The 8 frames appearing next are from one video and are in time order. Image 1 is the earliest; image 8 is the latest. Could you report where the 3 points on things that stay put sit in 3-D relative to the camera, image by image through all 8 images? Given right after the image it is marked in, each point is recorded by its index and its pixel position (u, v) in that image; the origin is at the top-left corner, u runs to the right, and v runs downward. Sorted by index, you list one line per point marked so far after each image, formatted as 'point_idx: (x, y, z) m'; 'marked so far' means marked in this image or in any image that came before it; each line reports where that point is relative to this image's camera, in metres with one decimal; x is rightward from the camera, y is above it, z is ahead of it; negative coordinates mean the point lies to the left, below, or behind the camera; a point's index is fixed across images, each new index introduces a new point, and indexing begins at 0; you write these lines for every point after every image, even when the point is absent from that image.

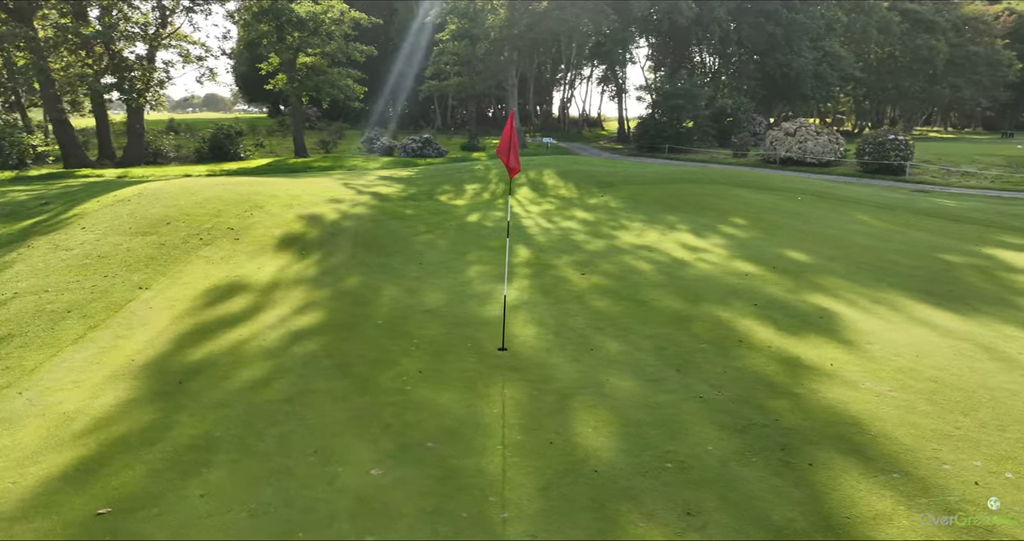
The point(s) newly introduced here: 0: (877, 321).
0: (+4.1, -0.6, +8.0) m
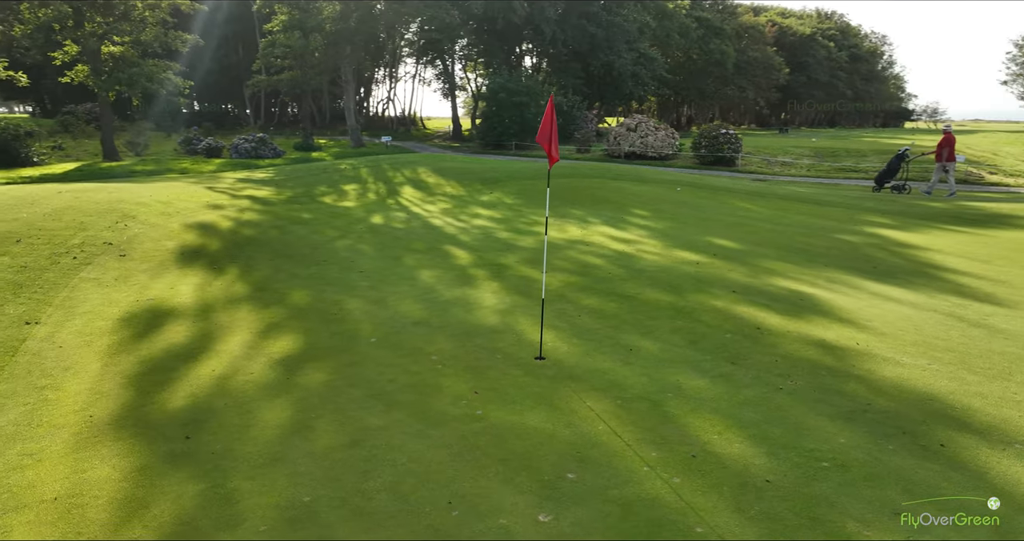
0: (+4.0, -0.3, +8.4) m
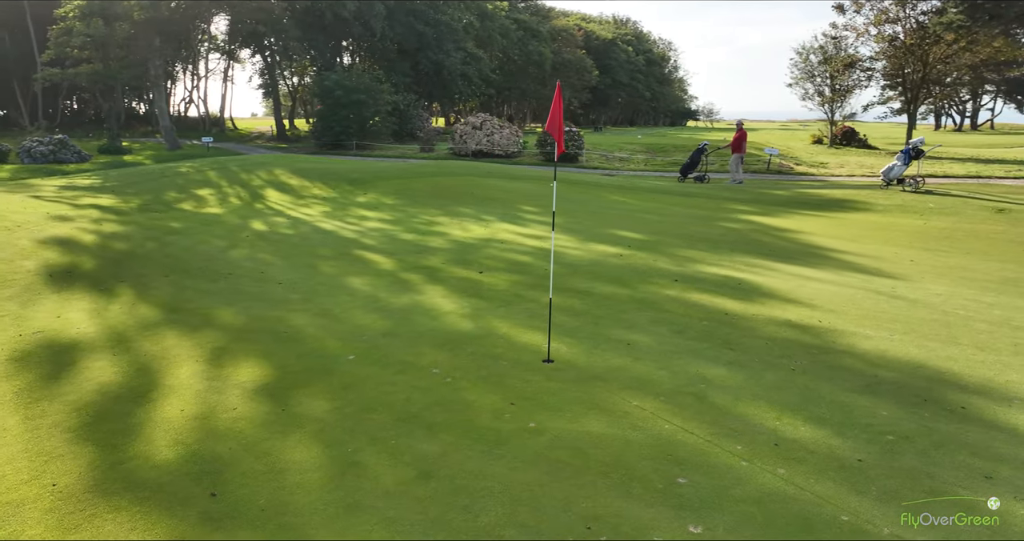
0: (+3.3, -0.1, +9.0) m
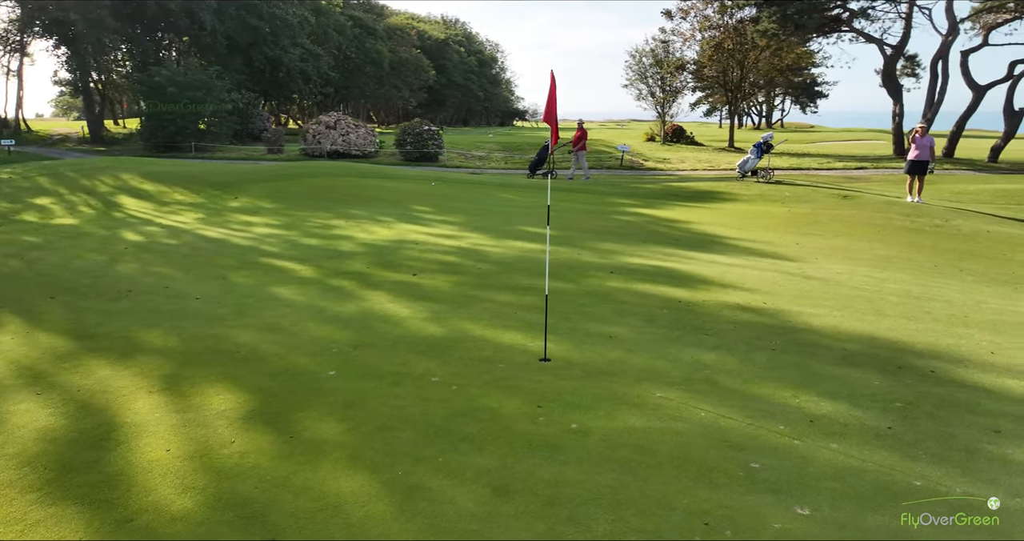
0: (+2.5, 0.0, +9.4) m
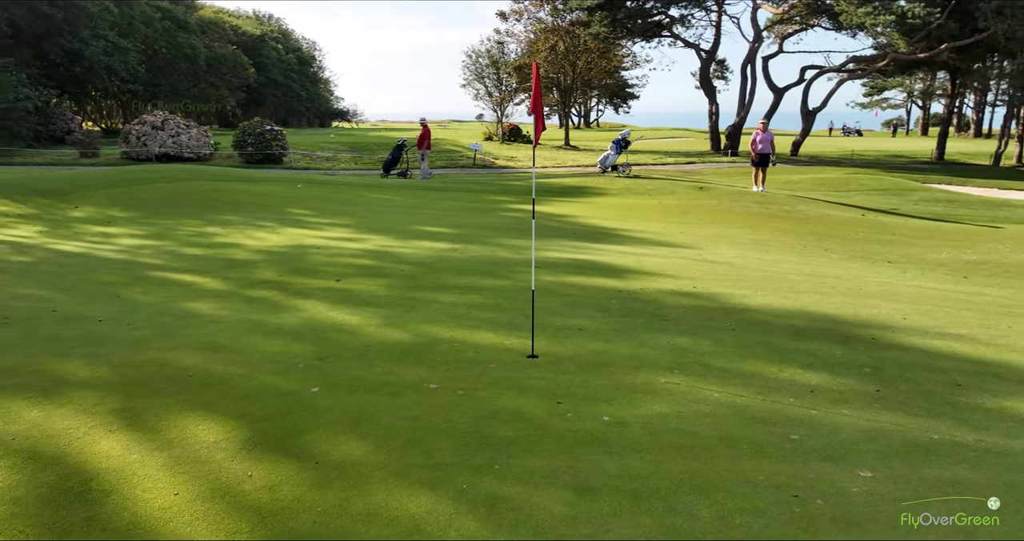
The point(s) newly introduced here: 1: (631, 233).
0: (+1.4, +0.2, +9.7) m
1: (+2.1, +0.7, +12.3) m
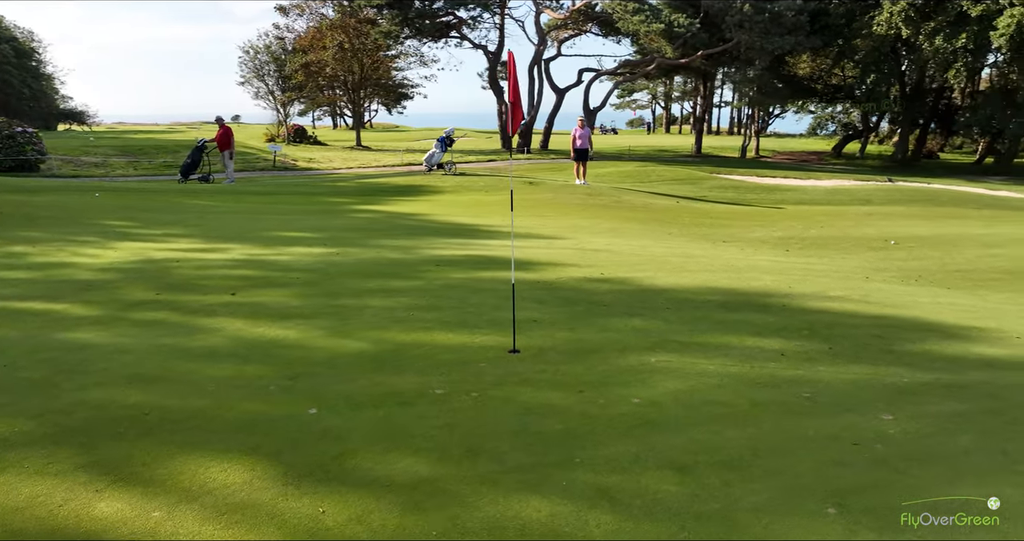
0: (-0.1, +0.2, +9.8) m
1: (-0.3, +0.8, +12.5) m
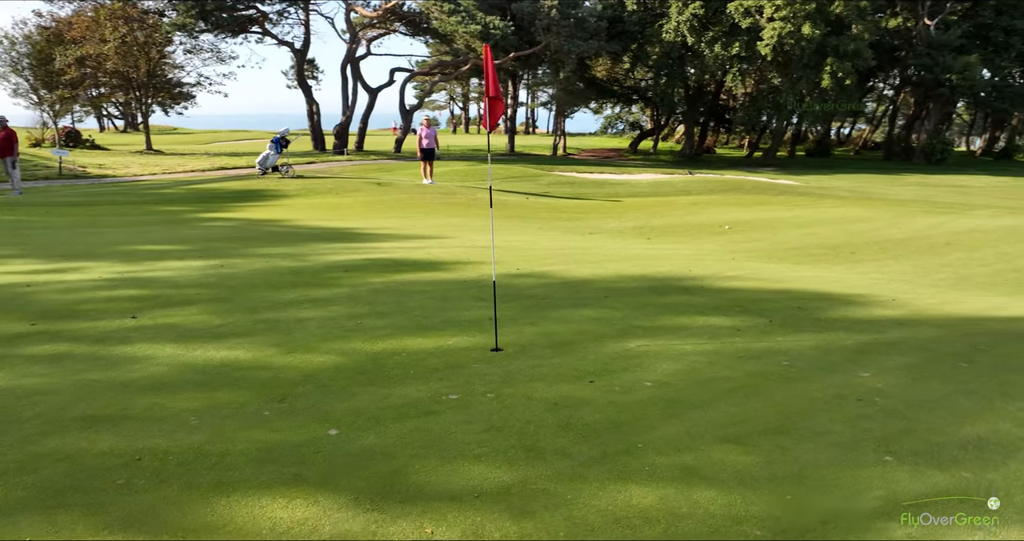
0: (-1.5, +0.2, +9.5) m
1: (-2.4, +0.7, +12.0) m
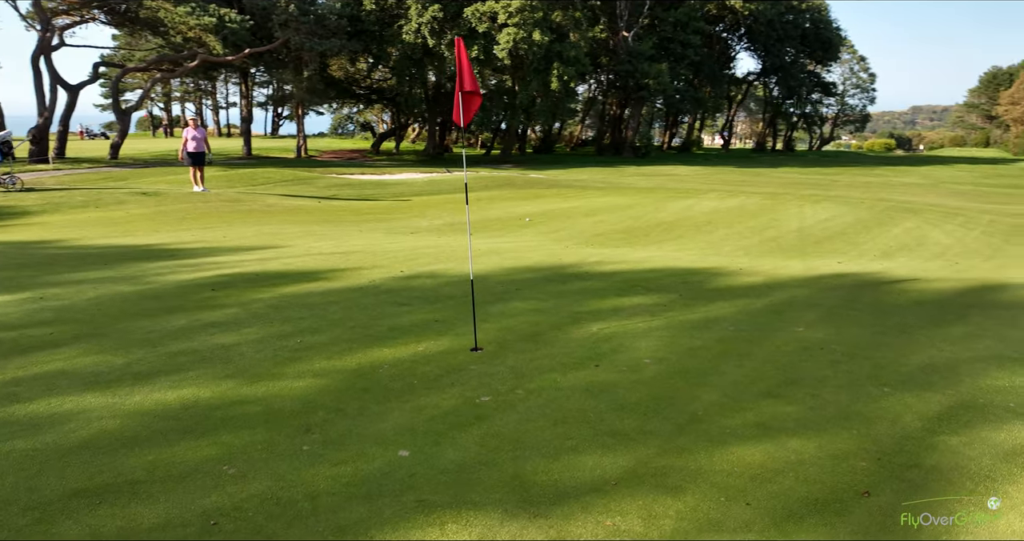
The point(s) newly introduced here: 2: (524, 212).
0: (-3.1, 0.0, +8.6) m
1: (-5.0, +0.4, +10.6) m
2: (+0.3, +1.4, +17.4) m
